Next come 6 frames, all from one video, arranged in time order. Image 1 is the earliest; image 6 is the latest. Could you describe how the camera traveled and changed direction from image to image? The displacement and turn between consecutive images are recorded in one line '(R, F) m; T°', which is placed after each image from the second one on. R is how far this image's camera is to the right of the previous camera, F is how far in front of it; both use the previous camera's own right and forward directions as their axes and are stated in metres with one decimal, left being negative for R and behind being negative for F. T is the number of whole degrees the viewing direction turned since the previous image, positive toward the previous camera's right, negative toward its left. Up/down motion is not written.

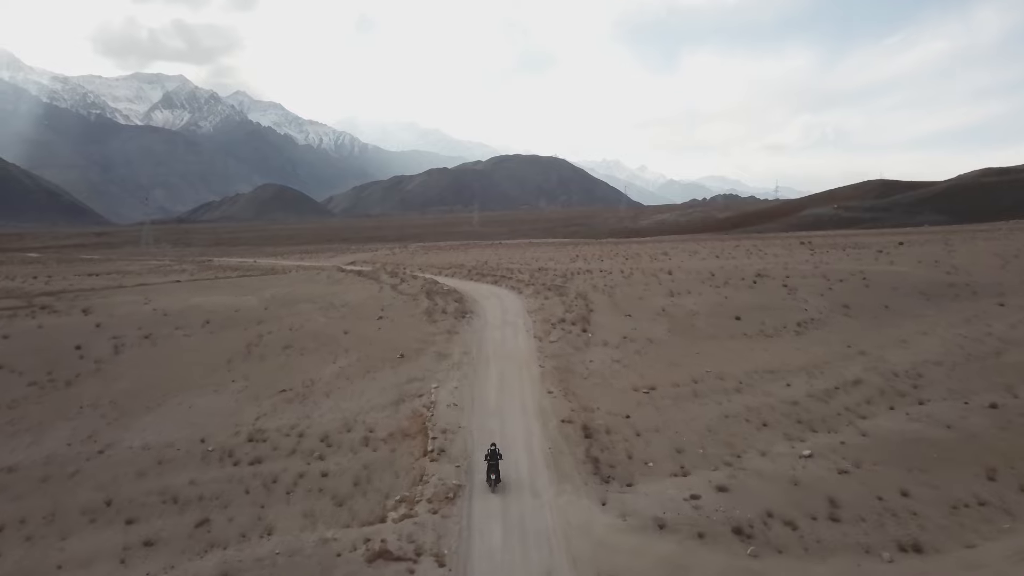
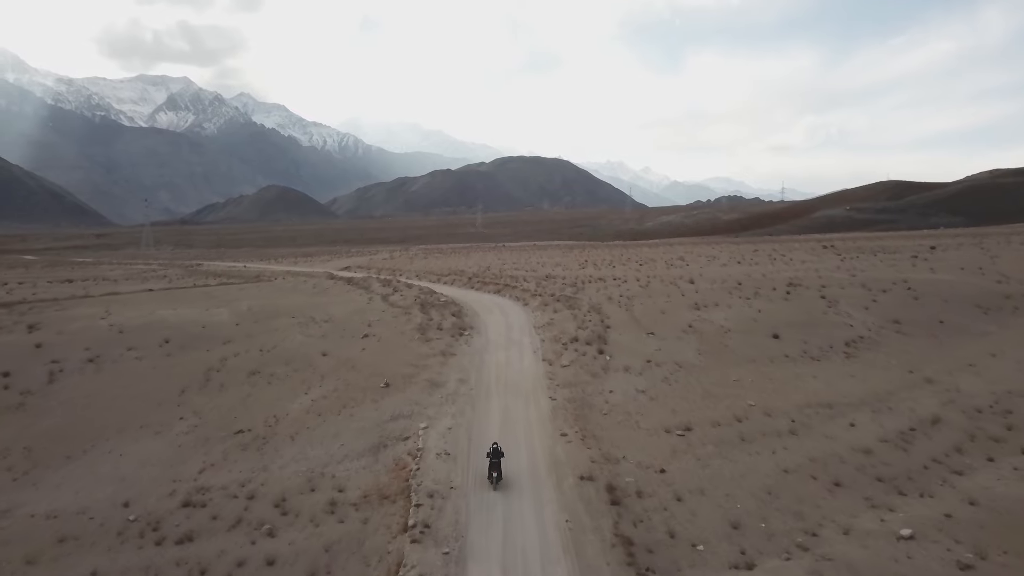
(0.0, +4.2) m; 0°
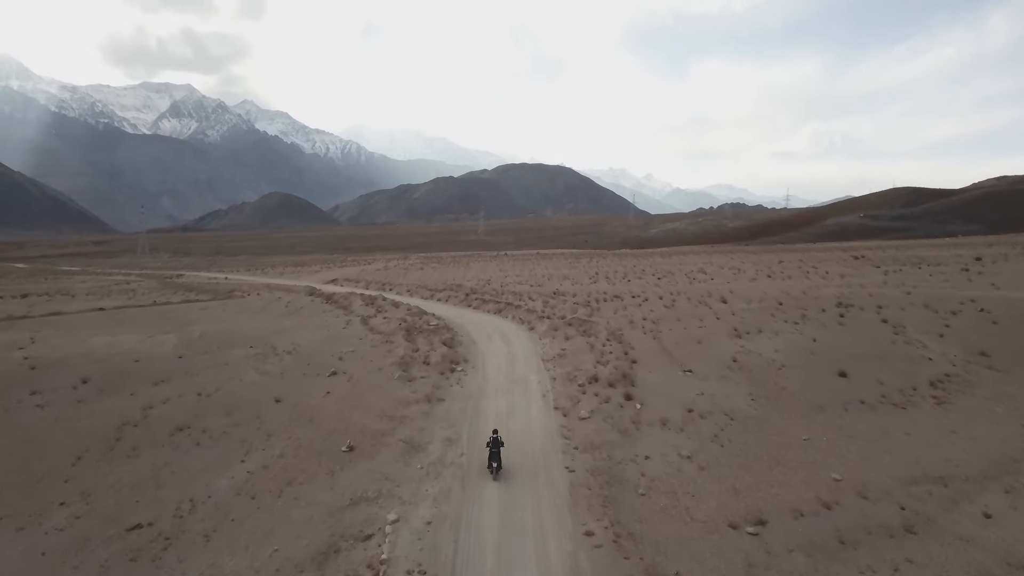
(0.0, +5.5) m; 0°
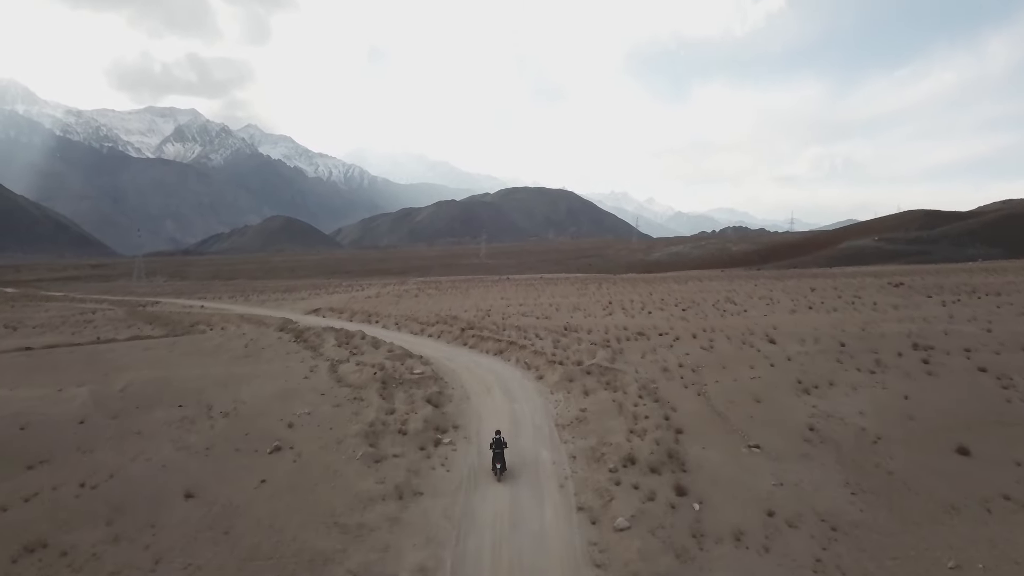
(-0.1, +5.9) m; 0°
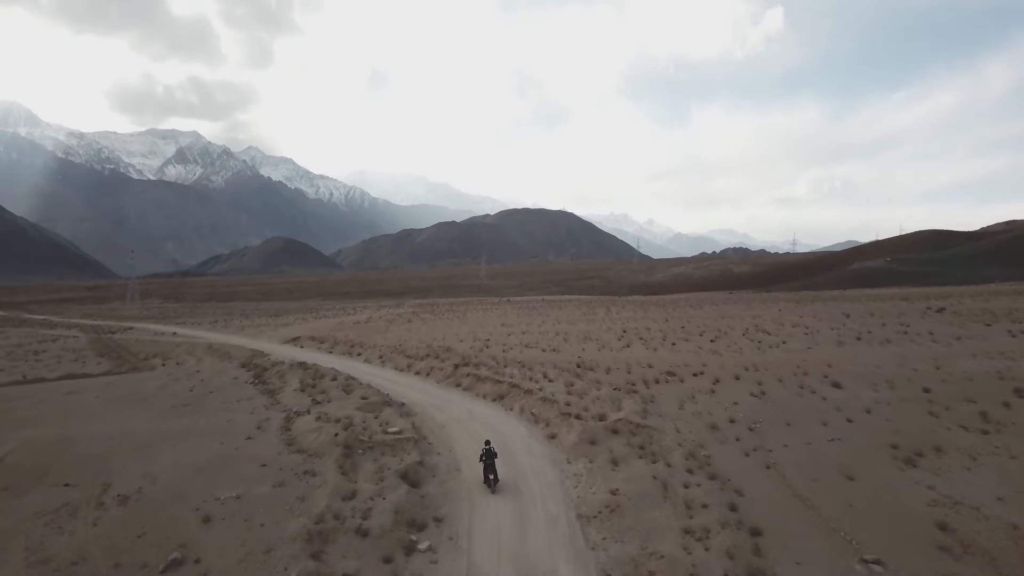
(-0.1, +5.3) m; 0°
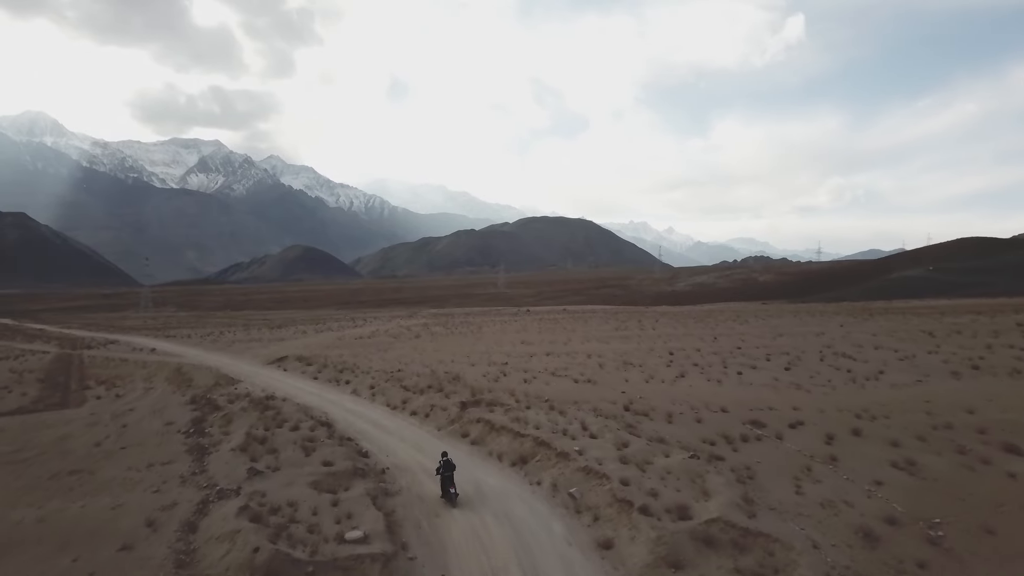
(-0.2, +6.9) m; -1°
